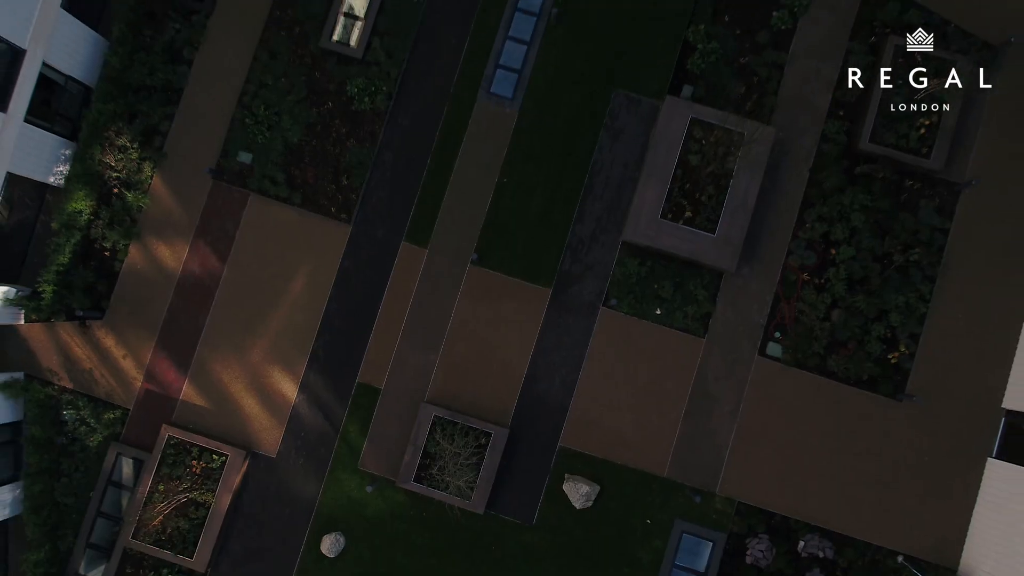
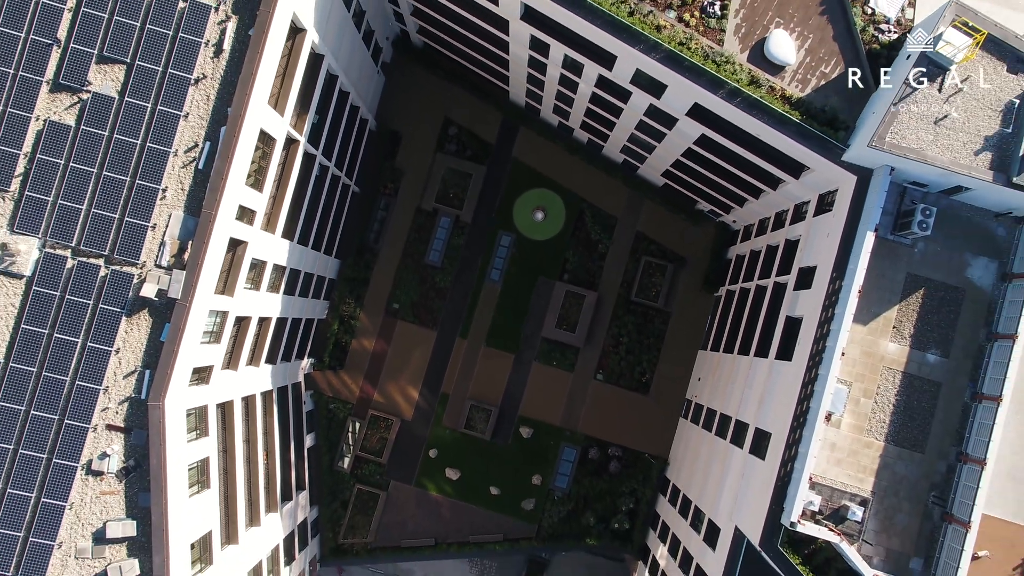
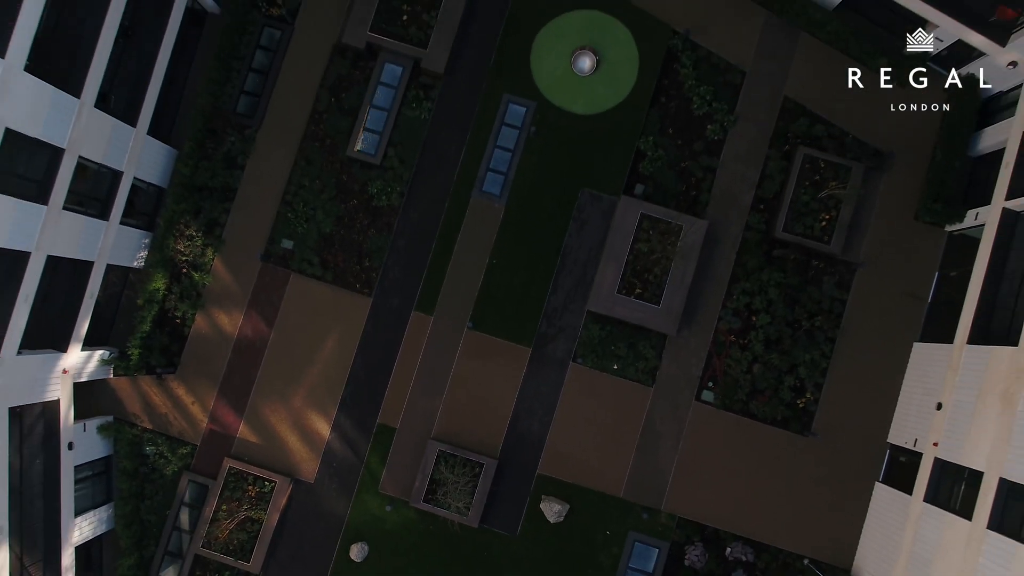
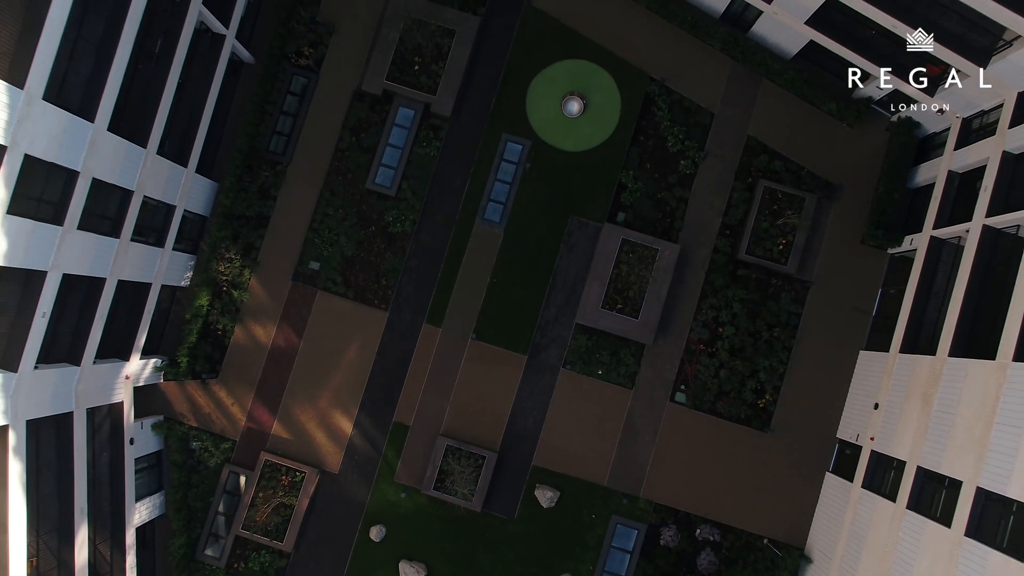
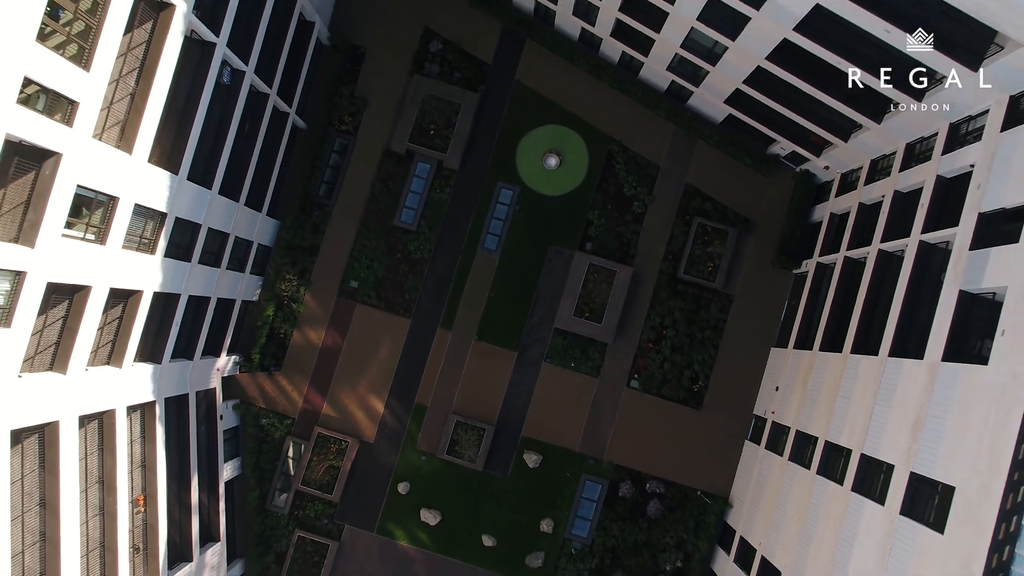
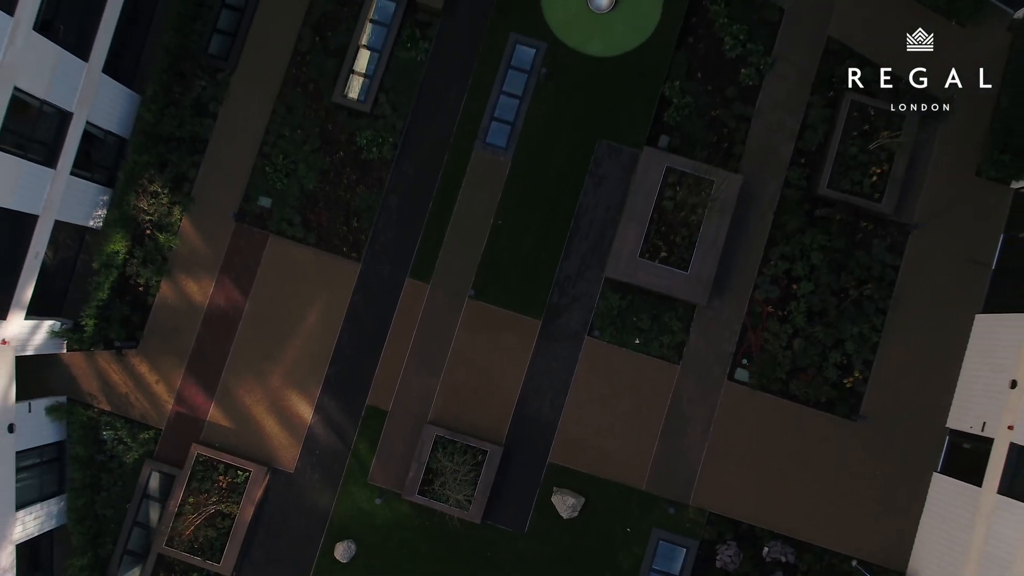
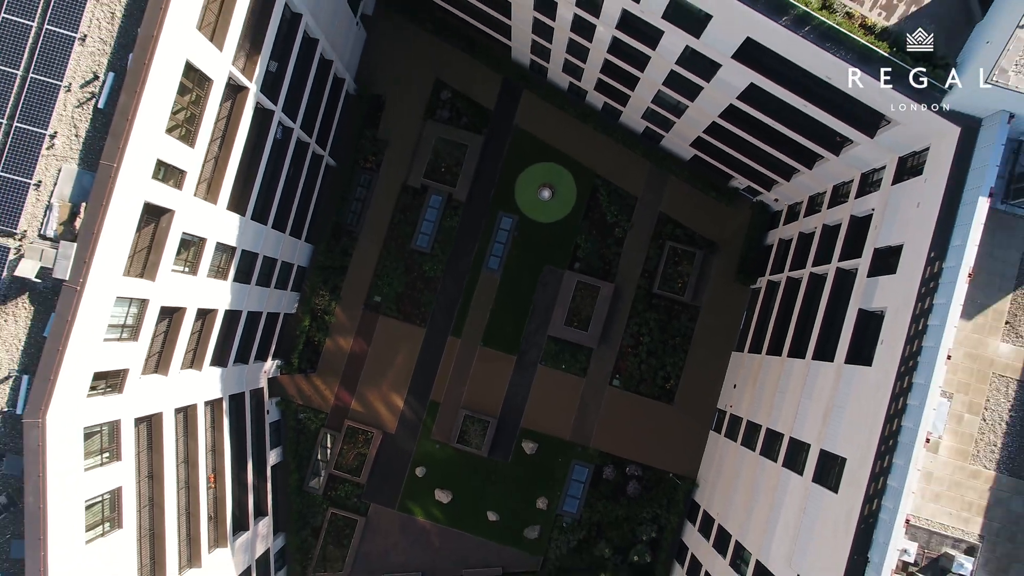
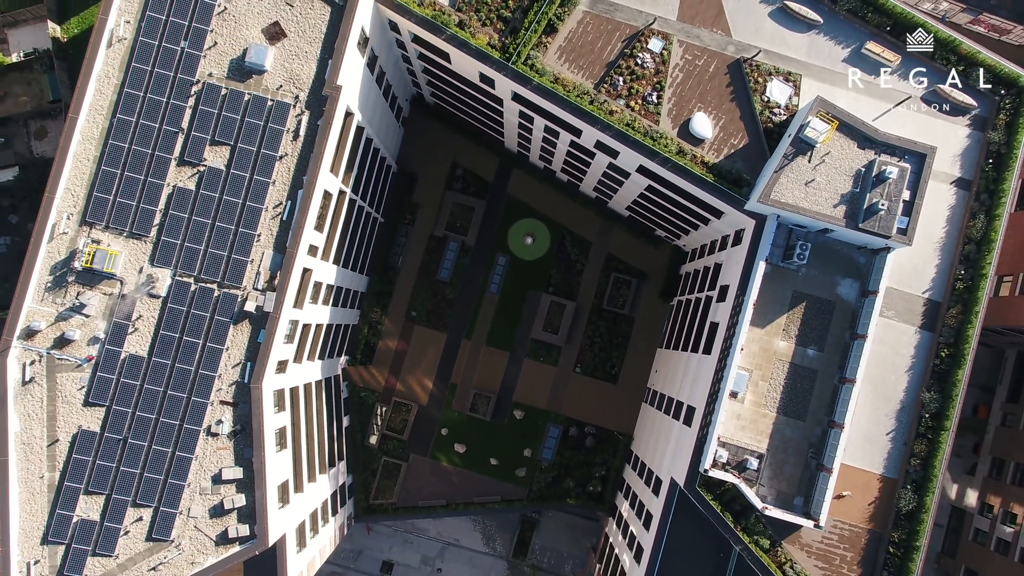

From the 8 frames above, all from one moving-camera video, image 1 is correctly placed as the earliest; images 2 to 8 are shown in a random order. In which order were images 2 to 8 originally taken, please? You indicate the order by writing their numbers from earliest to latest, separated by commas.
6, 3, 4, 5, 7, 2, 8
